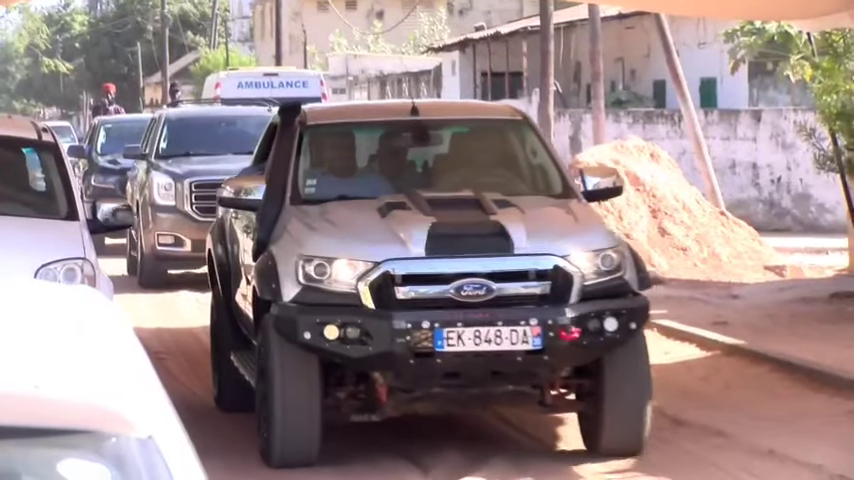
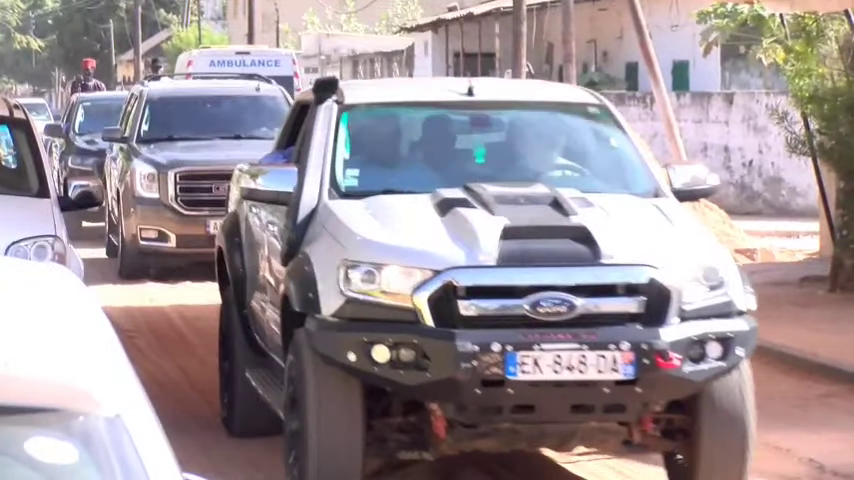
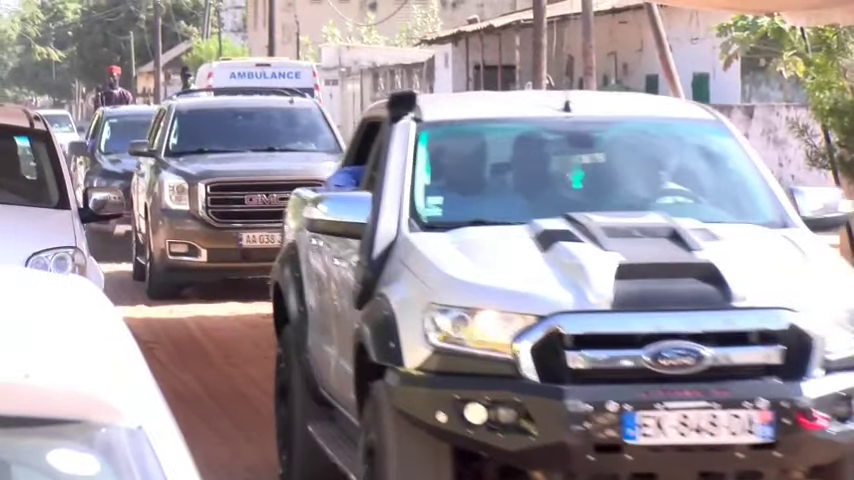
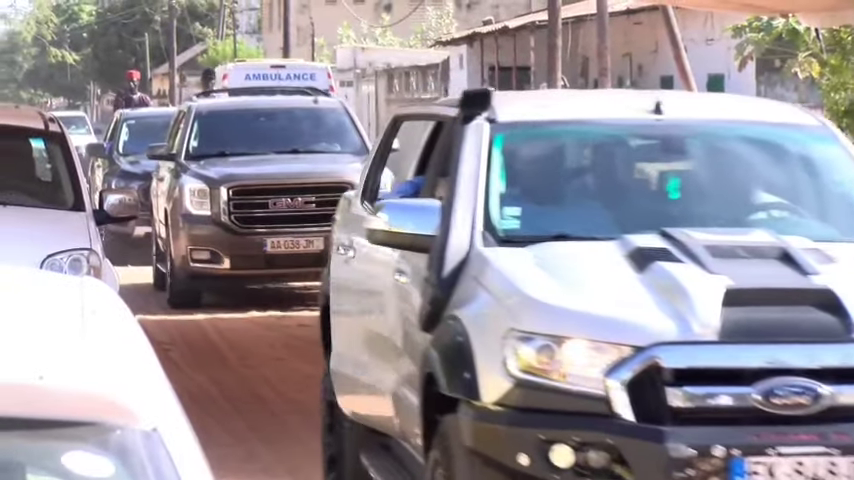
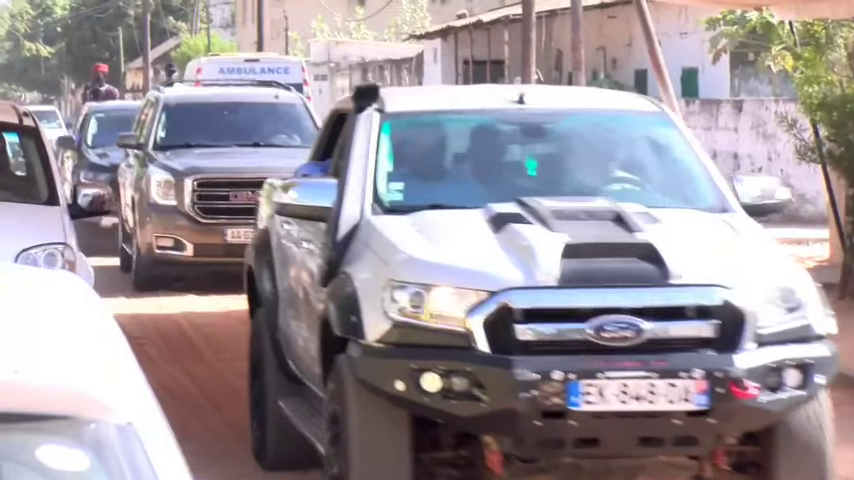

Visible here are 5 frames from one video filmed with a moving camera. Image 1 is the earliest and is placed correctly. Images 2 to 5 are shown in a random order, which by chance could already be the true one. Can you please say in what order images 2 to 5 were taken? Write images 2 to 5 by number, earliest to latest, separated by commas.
2, 5, 3, 4
